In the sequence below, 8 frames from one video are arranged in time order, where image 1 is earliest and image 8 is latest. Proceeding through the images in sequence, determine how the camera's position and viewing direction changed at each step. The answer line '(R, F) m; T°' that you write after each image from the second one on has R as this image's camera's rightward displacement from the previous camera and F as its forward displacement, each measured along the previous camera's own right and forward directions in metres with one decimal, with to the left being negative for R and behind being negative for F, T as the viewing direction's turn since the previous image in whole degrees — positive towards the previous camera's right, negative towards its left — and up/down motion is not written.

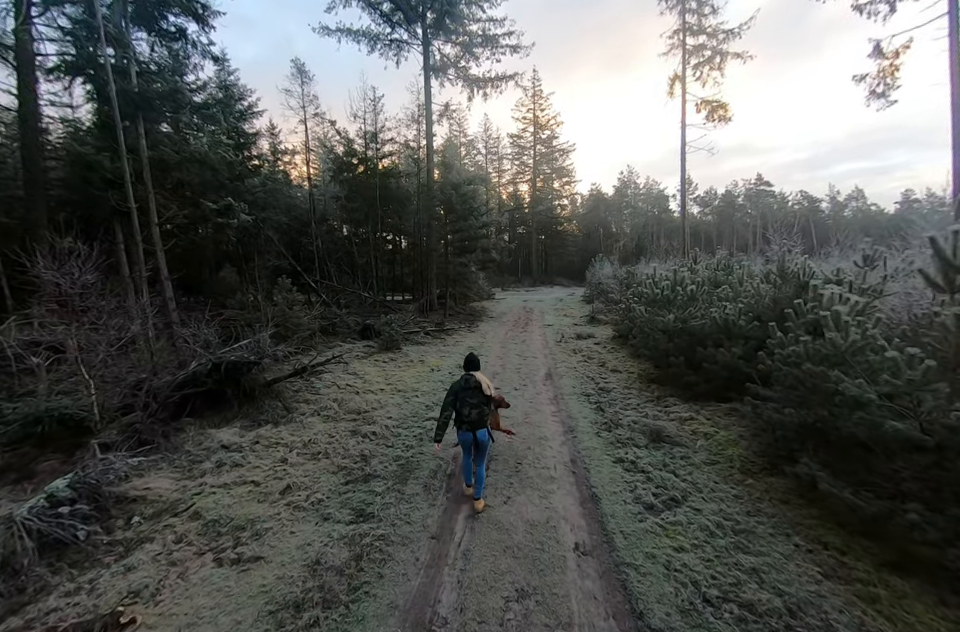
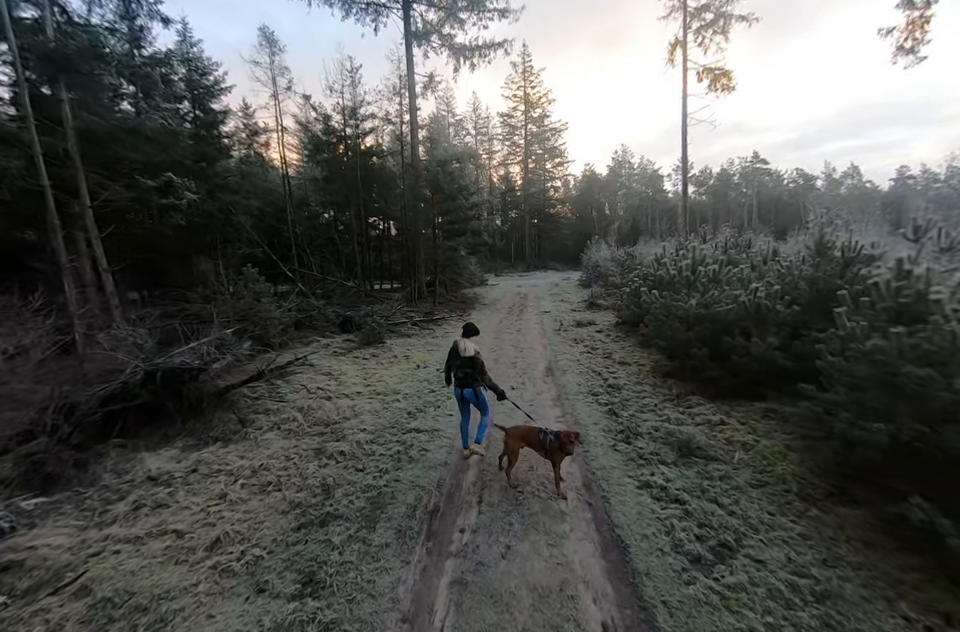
(+0.1, +1.1) m; +1°
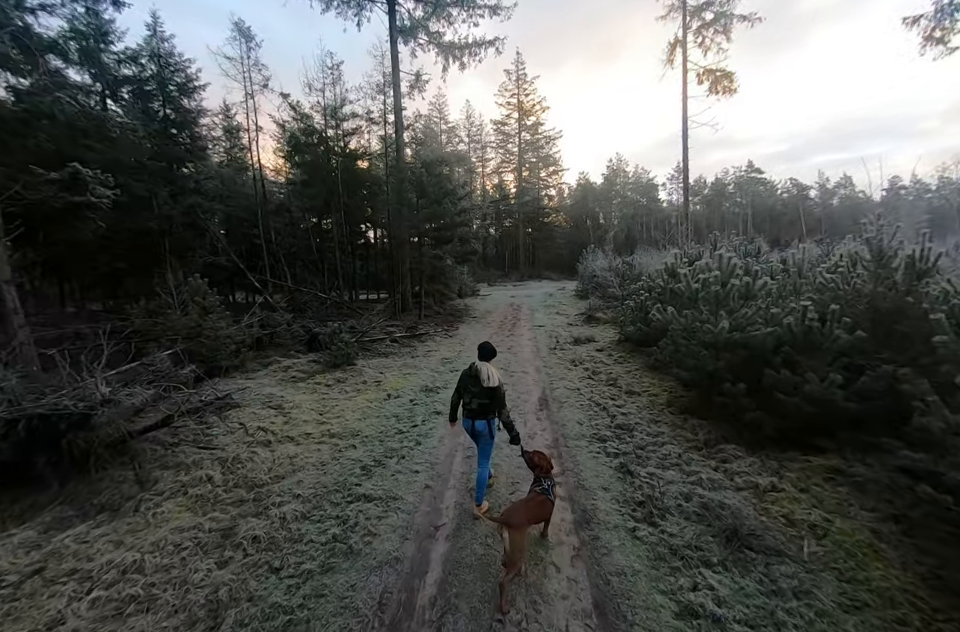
(+0.2, +1.3) m; +1°
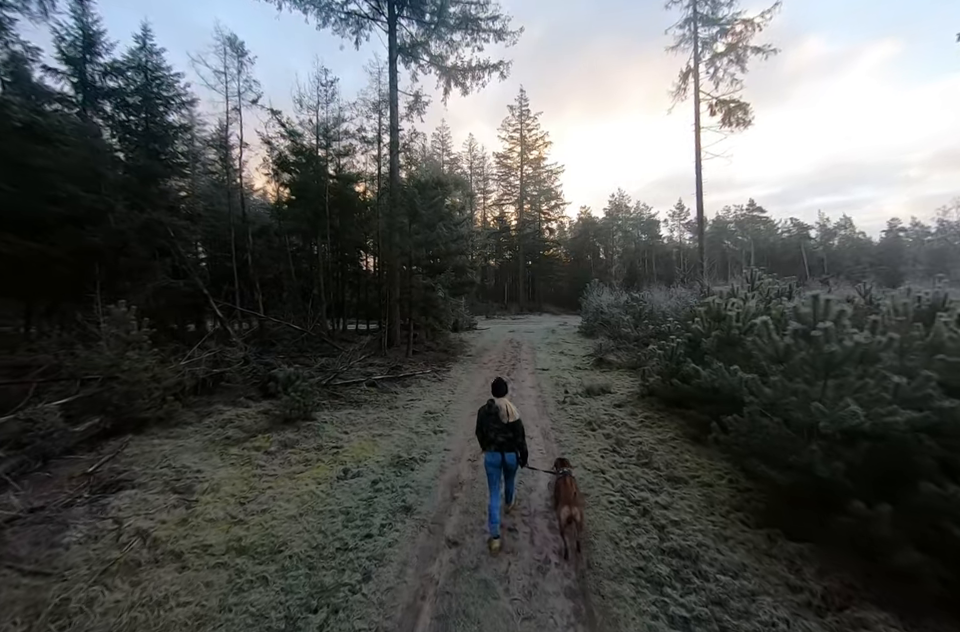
(+0.1, +1.7) m; 0°
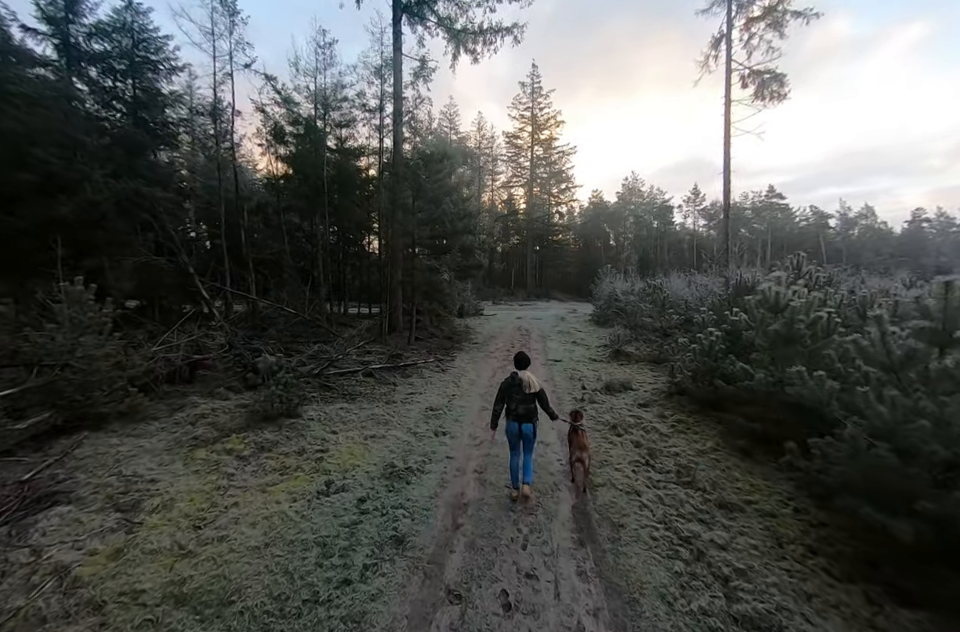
(-0.1, +0.9) m; -1°
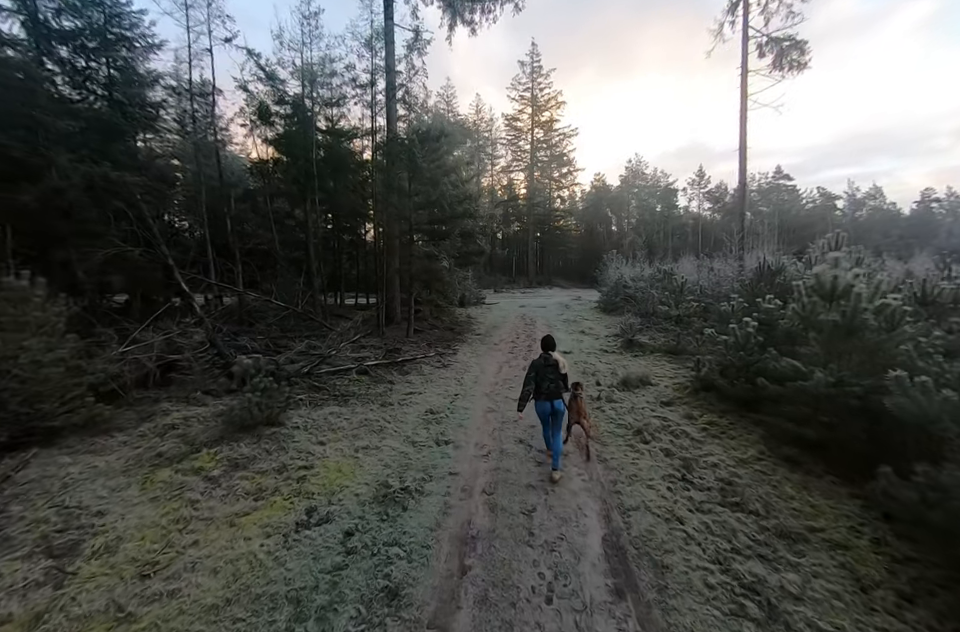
(-0.1, +0.8) m; 0°
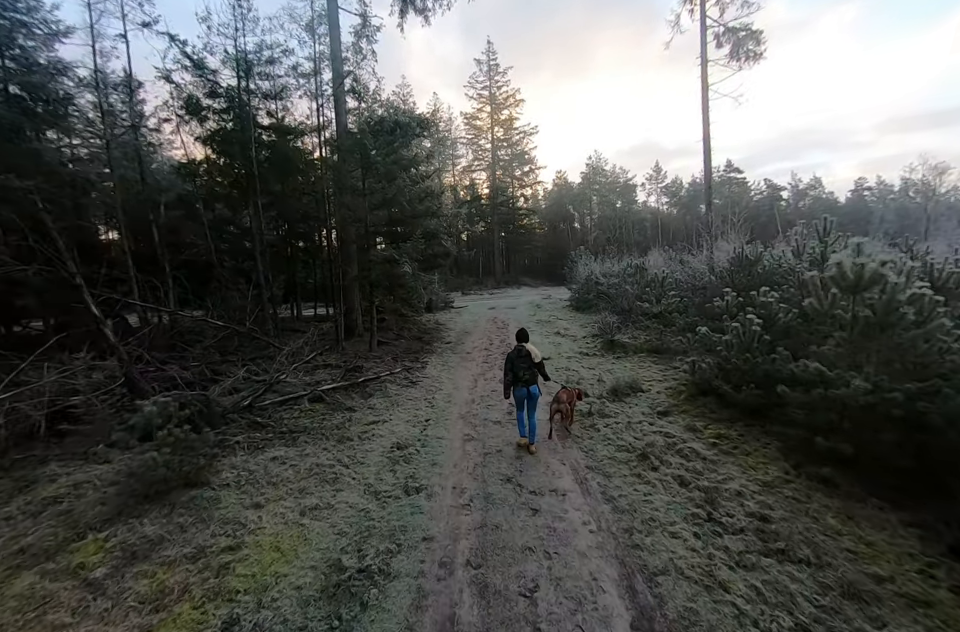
(0.0, +0.9) m; +5°
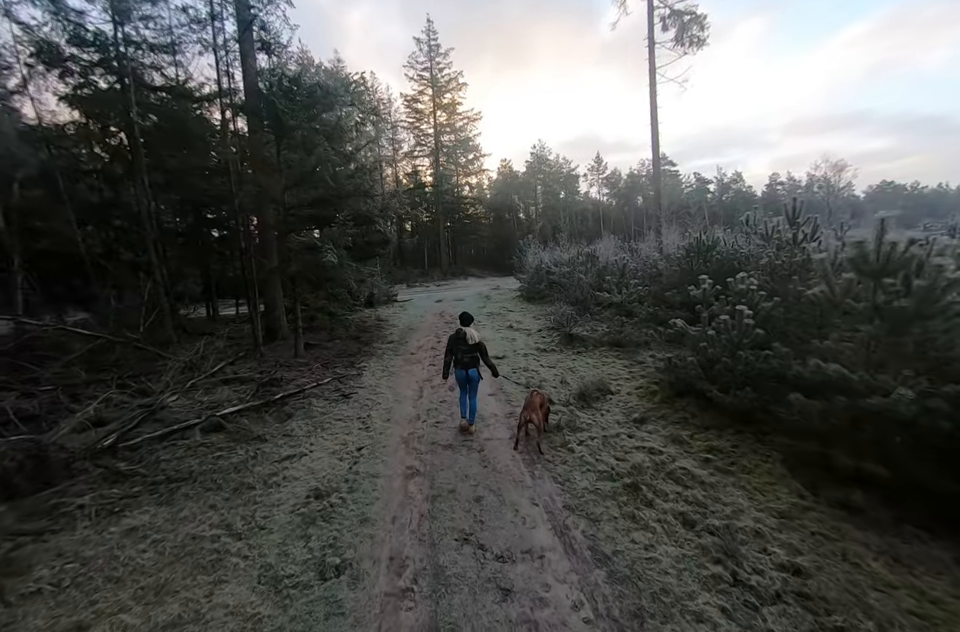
(+0.1, +1.1) m; +8°
